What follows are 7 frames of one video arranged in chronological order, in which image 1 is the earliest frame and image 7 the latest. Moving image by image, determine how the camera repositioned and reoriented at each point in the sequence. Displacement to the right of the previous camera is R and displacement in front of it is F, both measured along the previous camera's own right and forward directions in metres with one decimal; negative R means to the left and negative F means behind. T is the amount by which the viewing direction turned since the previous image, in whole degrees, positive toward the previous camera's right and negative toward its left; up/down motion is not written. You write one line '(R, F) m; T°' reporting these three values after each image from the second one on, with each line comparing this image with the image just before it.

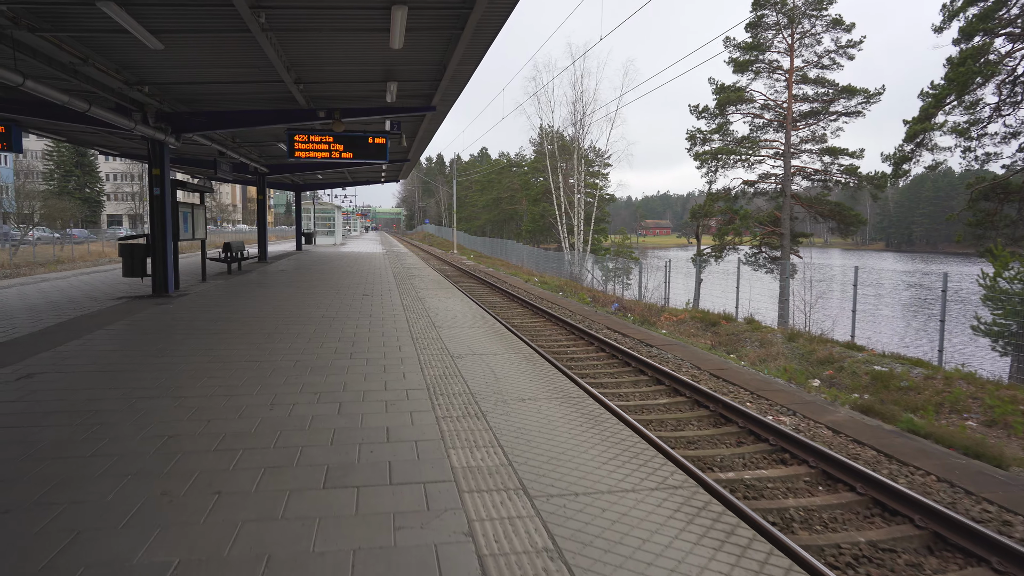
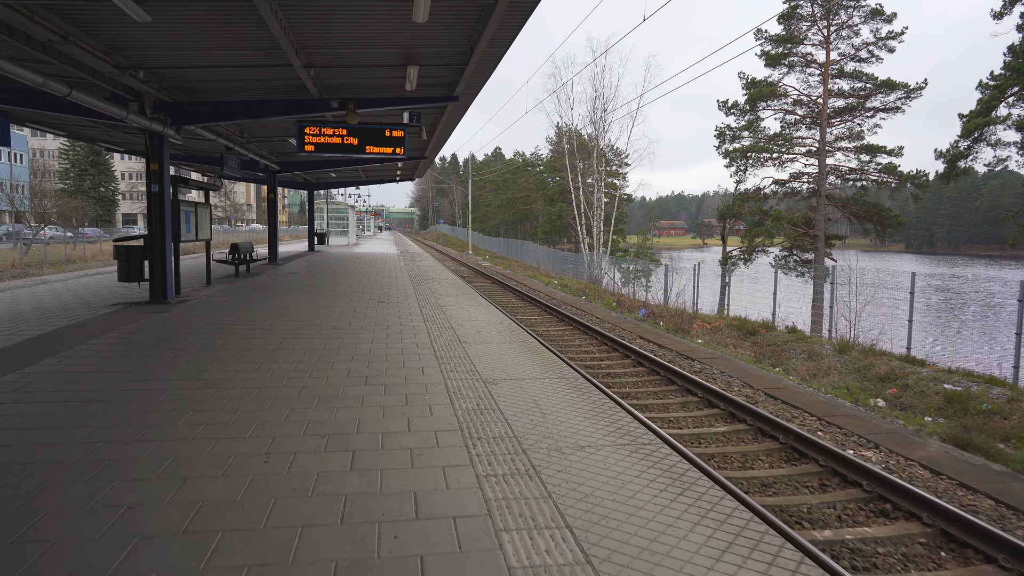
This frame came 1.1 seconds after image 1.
(-0.2, +0.9) m; -1°
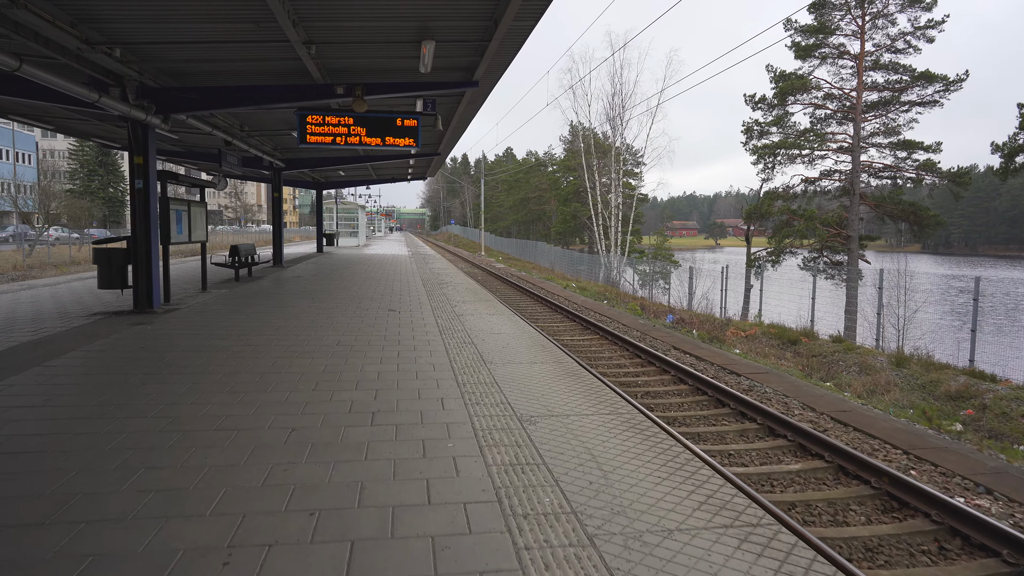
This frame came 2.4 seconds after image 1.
(-0.2, +1.0) m; -1°
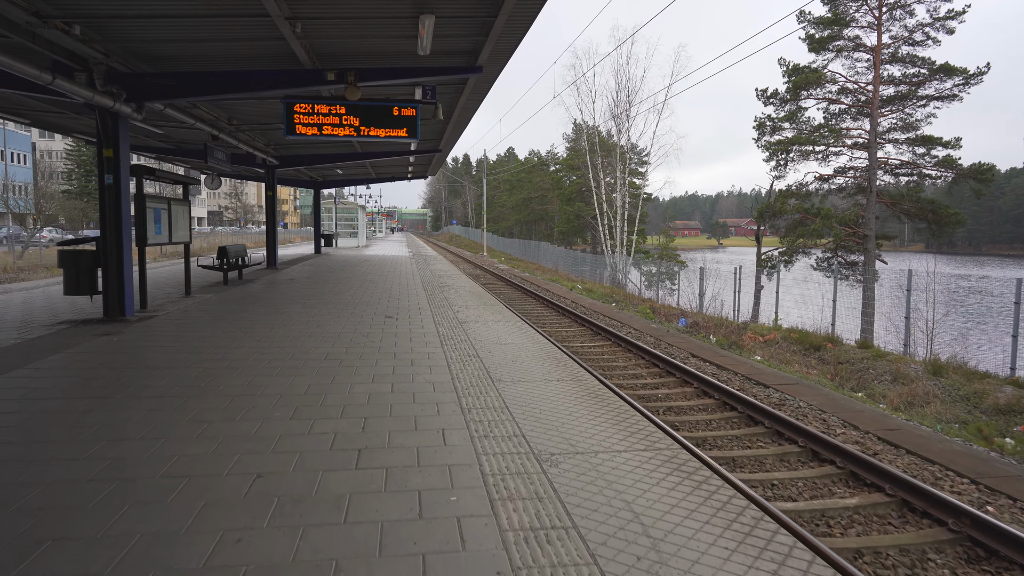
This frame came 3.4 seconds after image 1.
(-0.1, +0.8) m; 0°
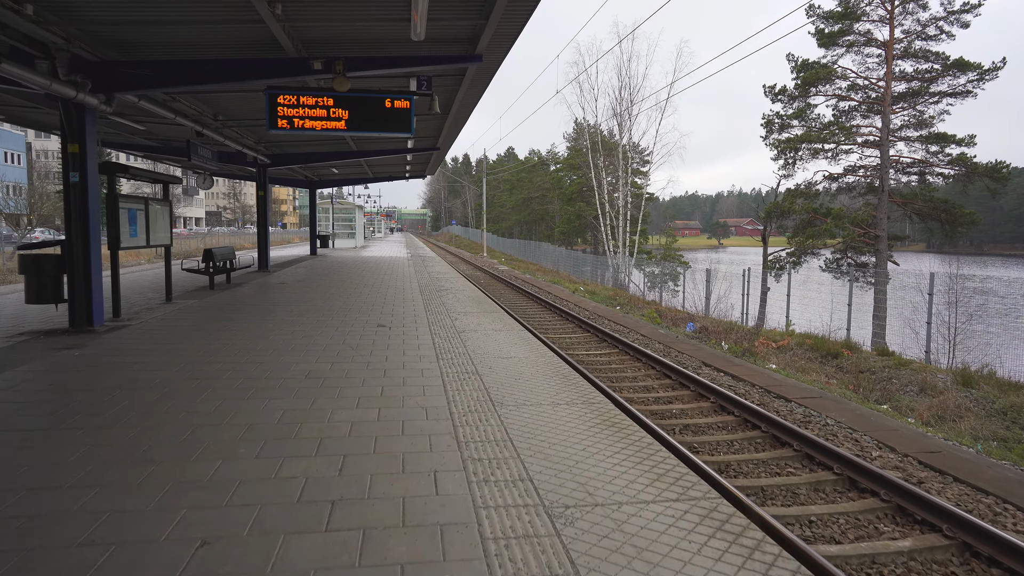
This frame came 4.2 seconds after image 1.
(0.0, +0.6) m; 0°
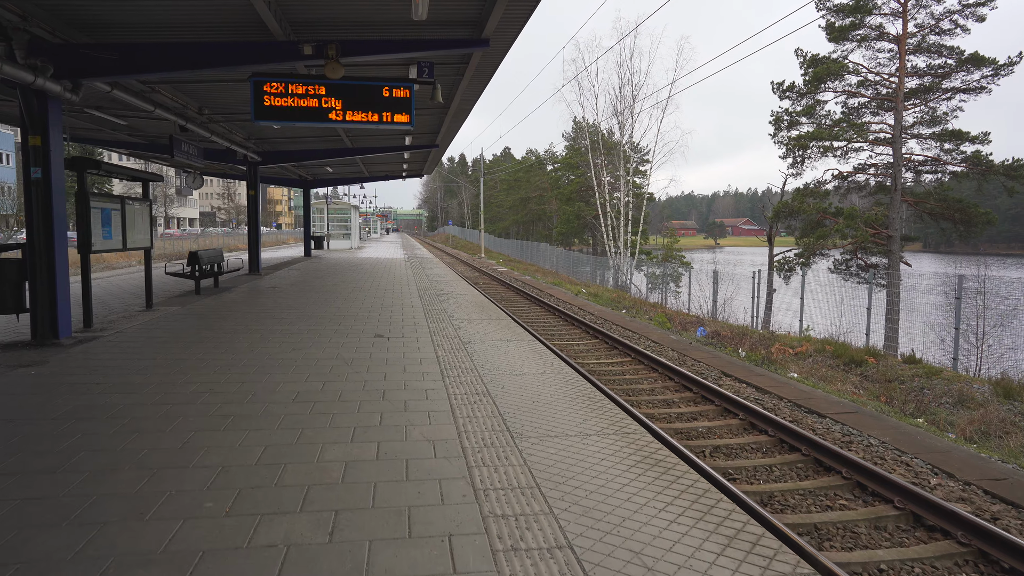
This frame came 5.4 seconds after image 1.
(-0.1, +0.7) m; 0°
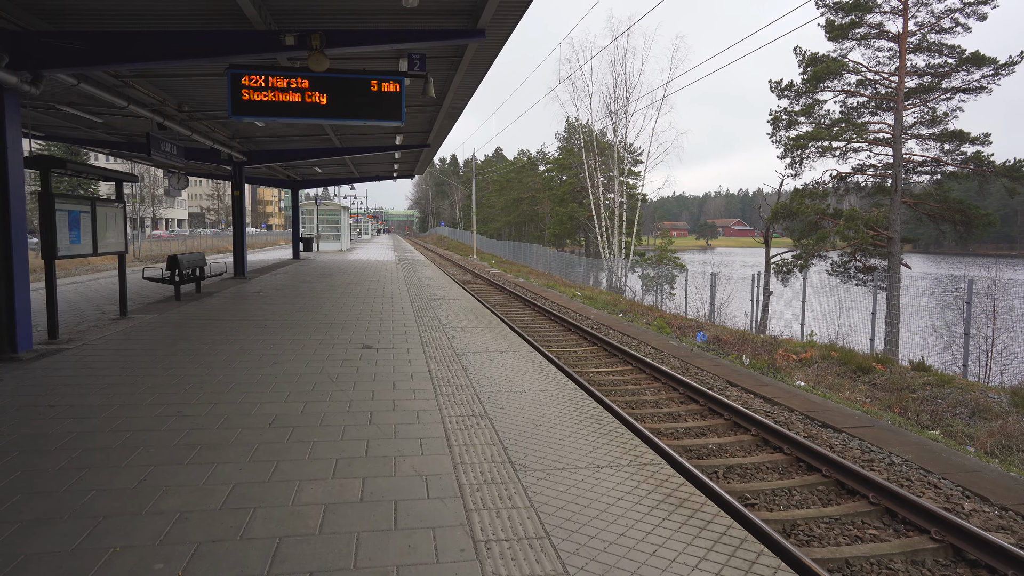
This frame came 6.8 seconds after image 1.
(-0.1, +0.4) m; +1°
